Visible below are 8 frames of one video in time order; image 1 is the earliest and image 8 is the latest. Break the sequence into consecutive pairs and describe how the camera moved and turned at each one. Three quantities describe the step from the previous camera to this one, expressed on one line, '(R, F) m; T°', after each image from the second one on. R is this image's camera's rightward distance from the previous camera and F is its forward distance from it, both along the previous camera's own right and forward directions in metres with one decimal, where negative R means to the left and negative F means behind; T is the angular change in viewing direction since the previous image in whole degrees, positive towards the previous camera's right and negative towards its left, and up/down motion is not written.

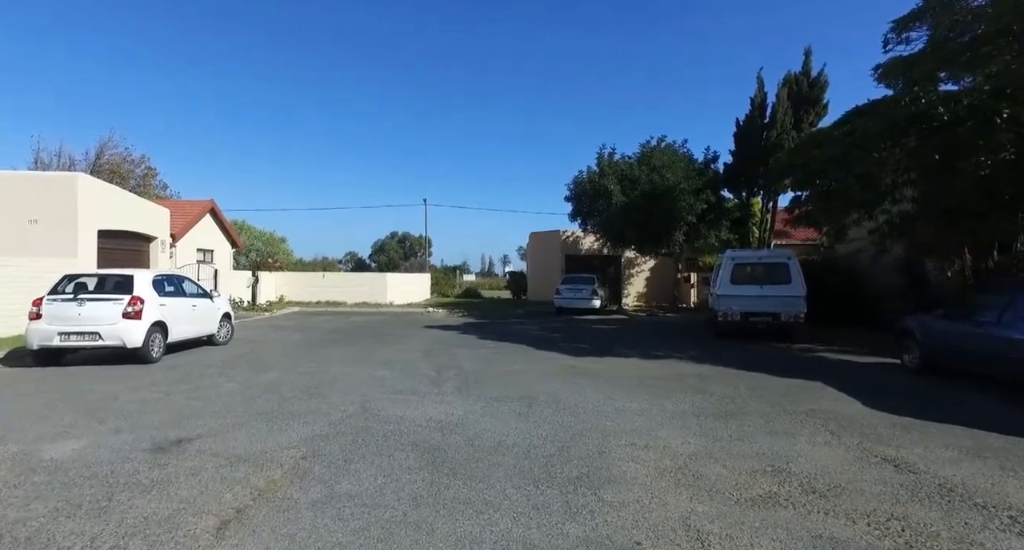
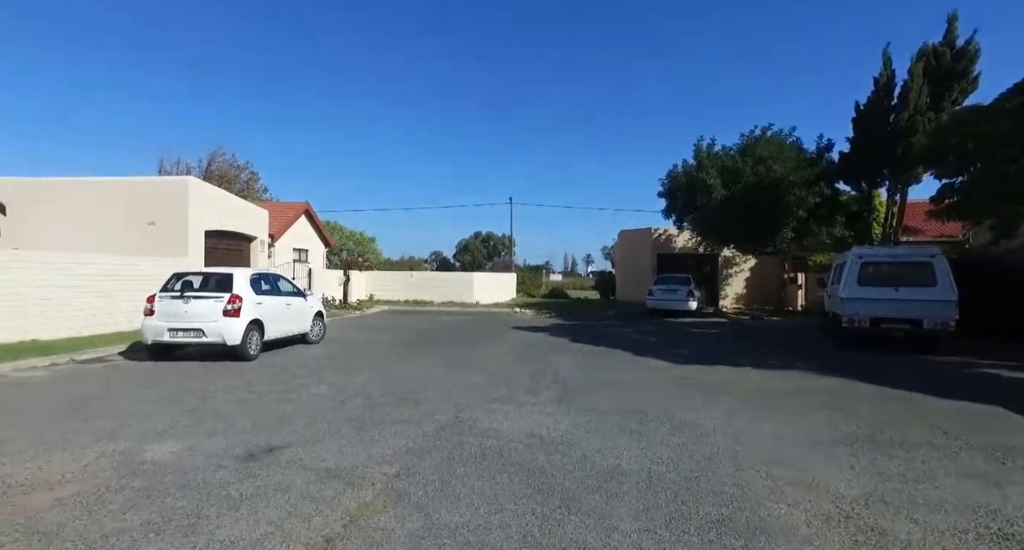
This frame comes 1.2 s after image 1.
(-0.4, +0.8) m; -9°
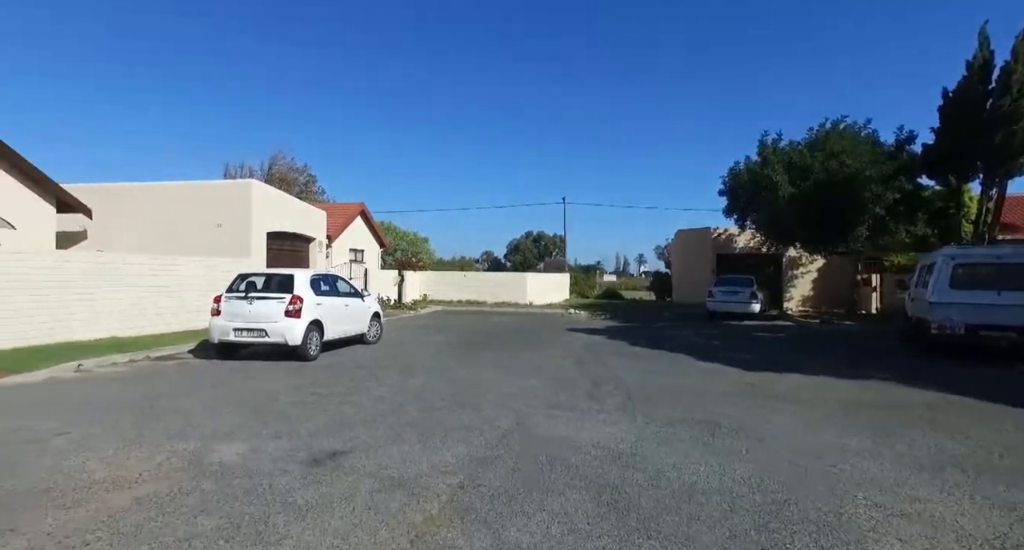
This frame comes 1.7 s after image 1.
(-0.2, +0.3) m; -5°
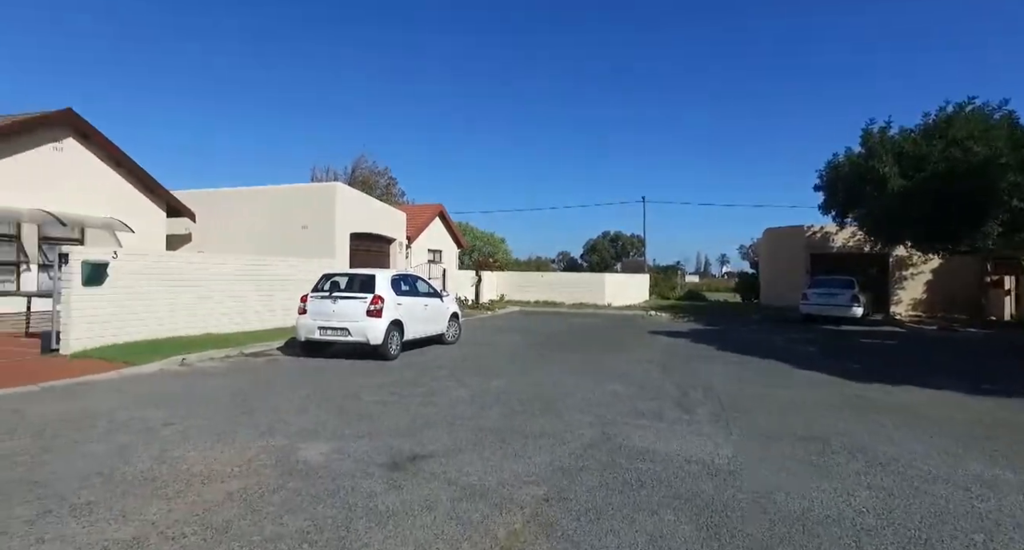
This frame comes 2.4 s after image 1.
(-0.1, +0.3) m; -8°
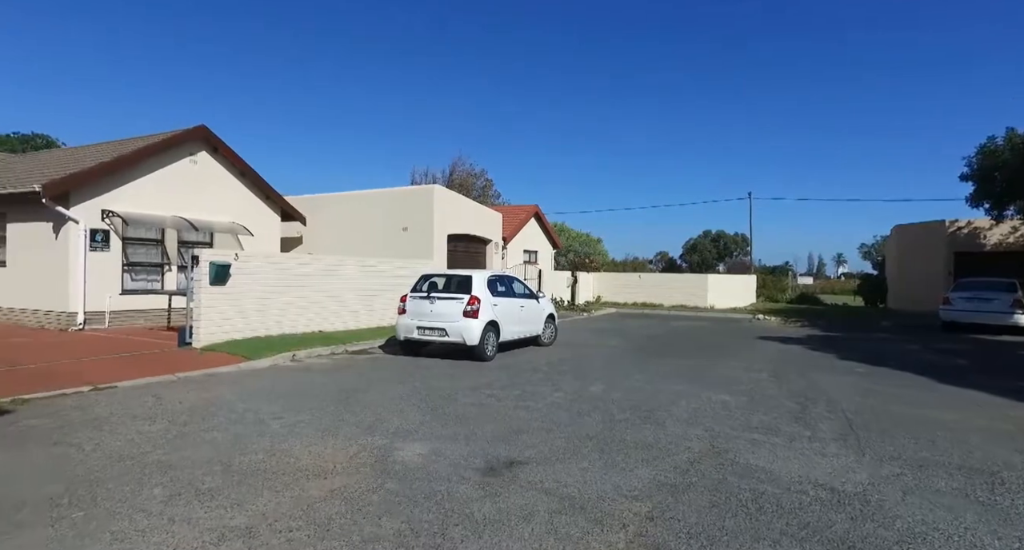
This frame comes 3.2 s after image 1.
(-0.1, +0.3) m; -10°
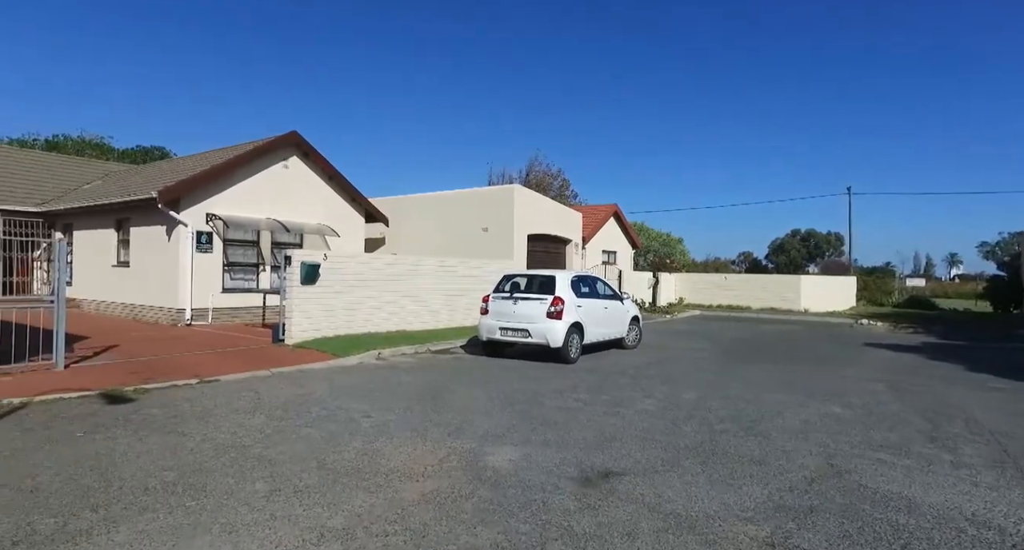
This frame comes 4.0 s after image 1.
(-0.3, +0.3) m; -8°
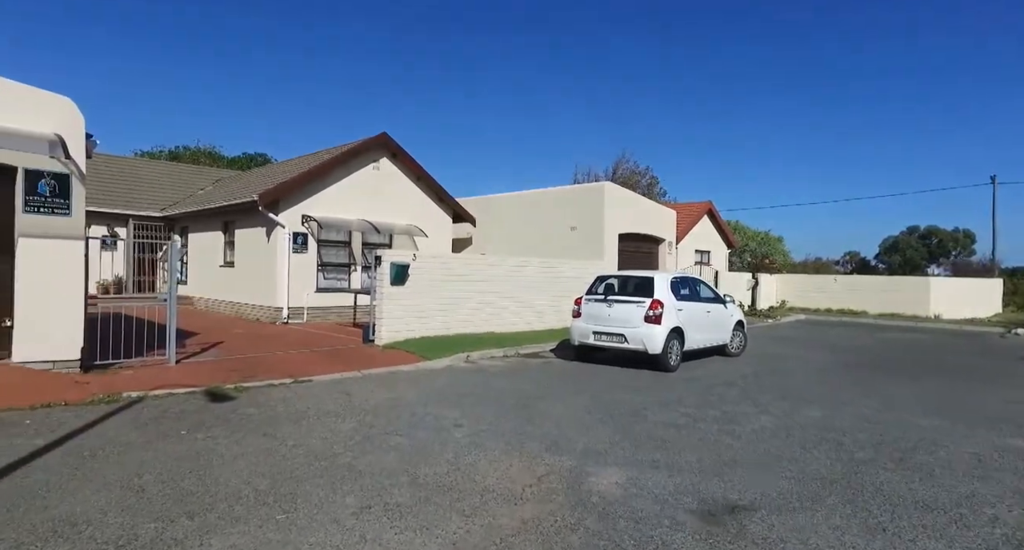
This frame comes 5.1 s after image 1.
(-0.2, +0.5) m; -9°
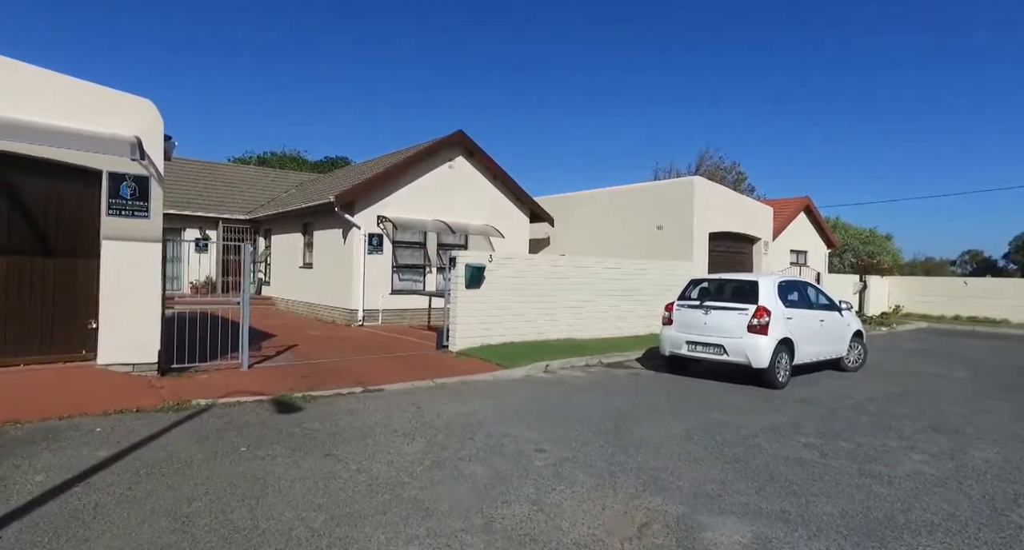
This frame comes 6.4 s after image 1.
(-0.2, +0.8) m; -8°
